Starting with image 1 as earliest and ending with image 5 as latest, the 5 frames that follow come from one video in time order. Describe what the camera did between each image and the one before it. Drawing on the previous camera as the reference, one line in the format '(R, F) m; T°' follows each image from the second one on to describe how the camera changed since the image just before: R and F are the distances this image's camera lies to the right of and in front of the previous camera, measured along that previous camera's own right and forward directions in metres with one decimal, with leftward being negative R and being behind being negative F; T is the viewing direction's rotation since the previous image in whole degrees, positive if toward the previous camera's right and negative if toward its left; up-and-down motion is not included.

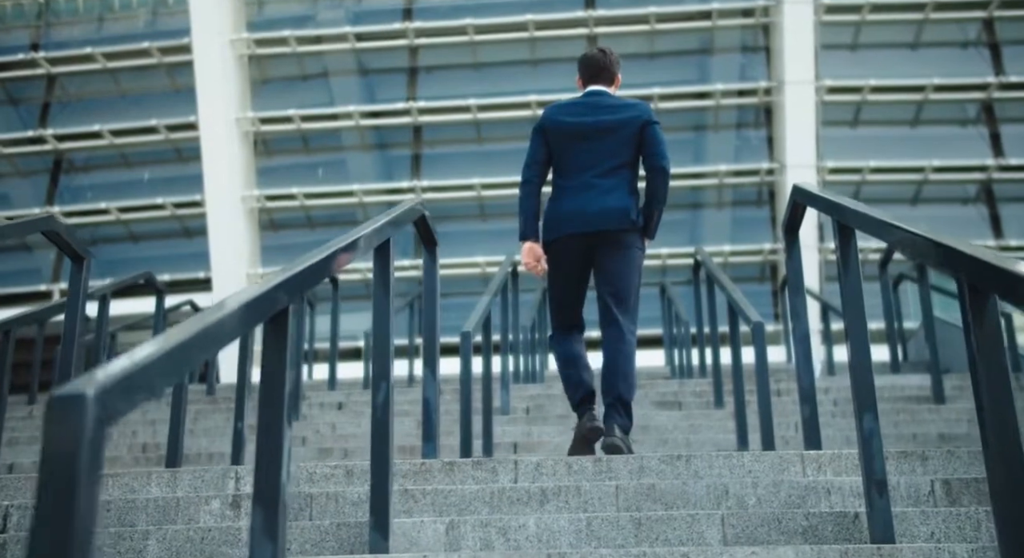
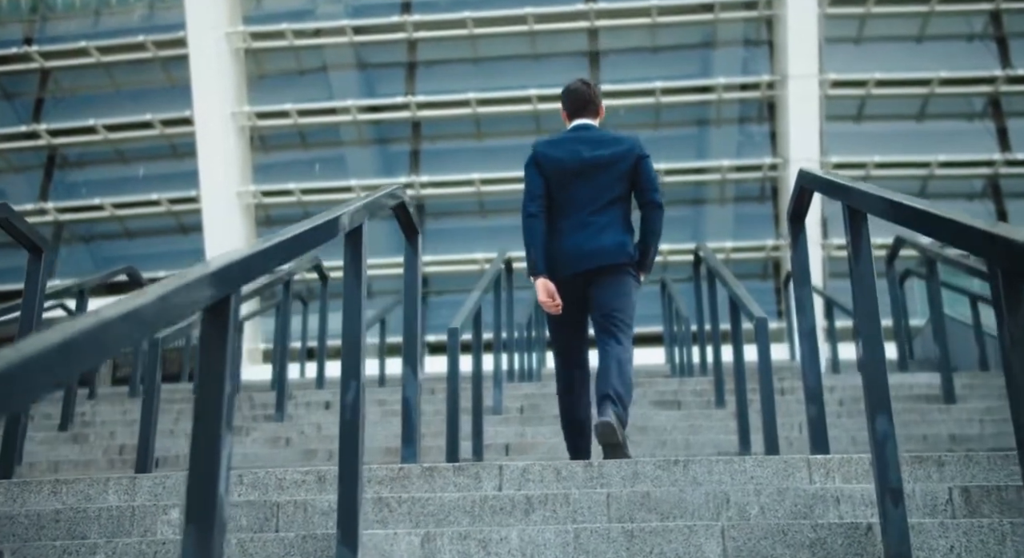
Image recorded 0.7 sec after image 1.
(+0.1, +0.2) m; 0°
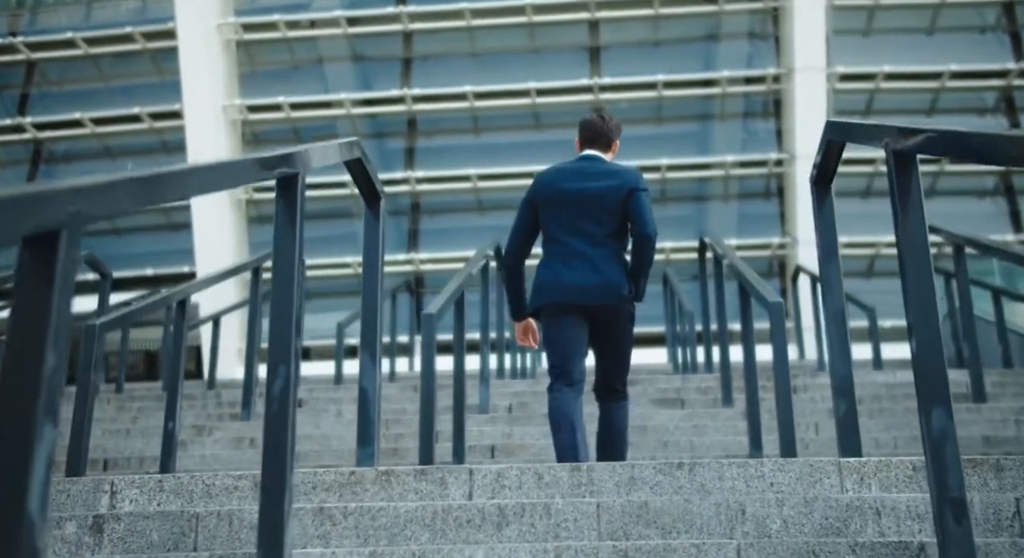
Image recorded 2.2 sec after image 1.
(+0.1, +0.5) m; 0°
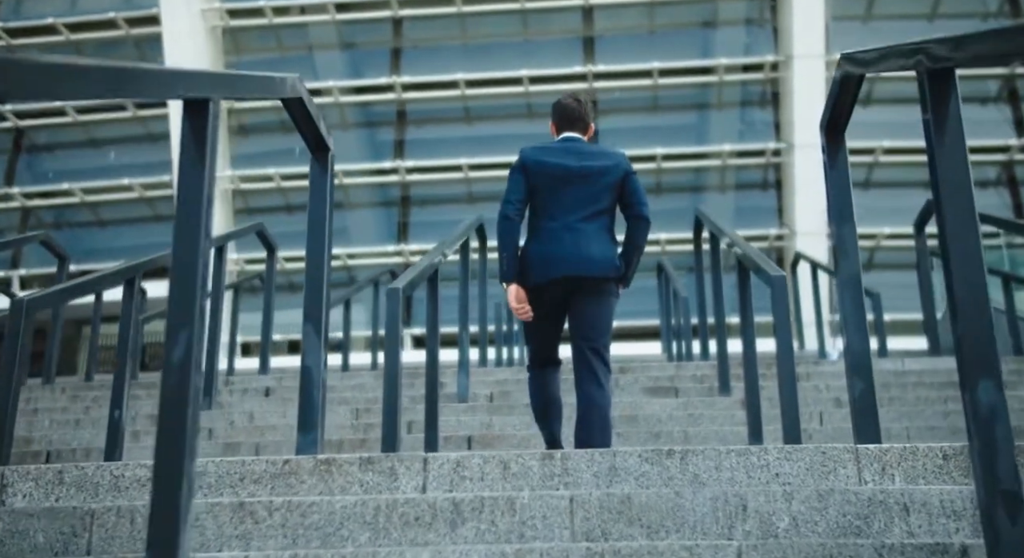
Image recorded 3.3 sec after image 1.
(+0.1, +0.4) m; 0°
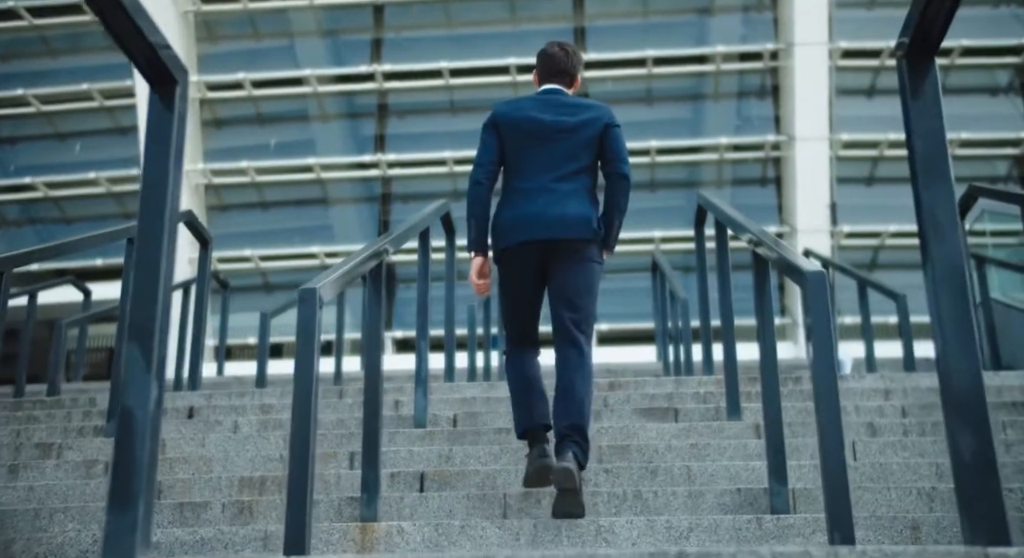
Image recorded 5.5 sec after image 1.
(+0.1, +0.9) m; 0°
